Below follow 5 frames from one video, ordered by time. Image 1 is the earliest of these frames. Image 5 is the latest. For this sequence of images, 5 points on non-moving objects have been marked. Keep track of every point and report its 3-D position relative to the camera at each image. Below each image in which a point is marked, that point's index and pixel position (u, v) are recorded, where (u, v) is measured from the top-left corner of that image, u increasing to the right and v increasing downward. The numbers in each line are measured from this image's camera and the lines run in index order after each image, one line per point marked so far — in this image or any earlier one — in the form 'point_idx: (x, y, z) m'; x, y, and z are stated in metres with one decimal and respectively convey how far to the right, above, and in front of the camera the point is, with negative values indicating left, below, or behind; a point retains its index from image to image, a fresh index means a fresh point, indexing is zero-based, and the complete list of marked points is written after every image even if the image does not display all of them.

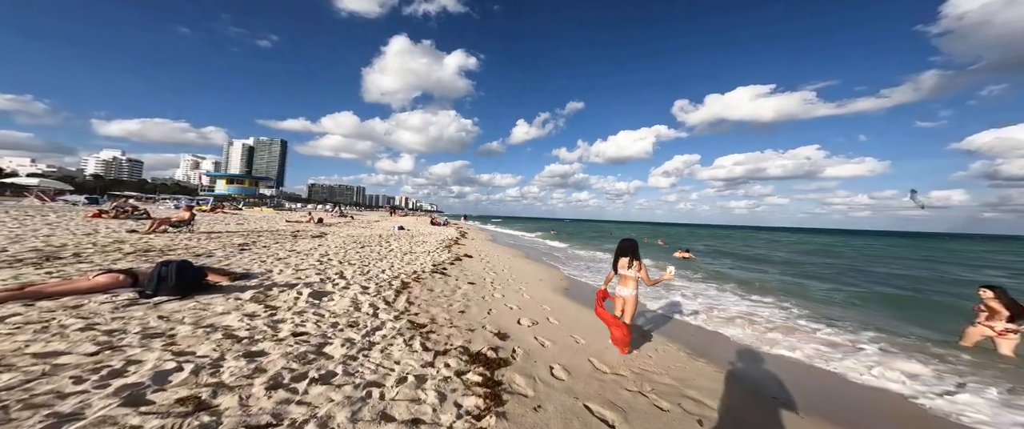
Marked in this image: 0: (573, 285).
0: (+2.1, -2.5, +10.8) m
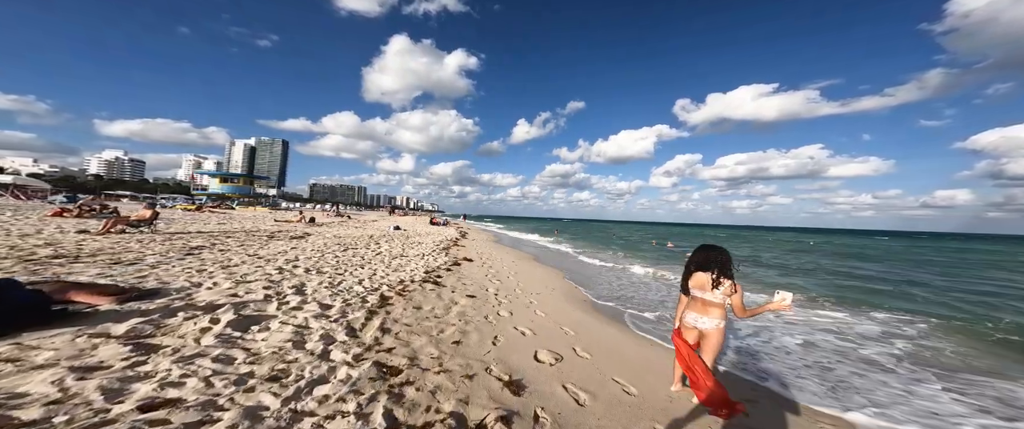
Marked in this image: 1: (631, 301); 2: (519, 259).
0: (+2.4, -2.4, +9.0) m
1: (+3.3, -2.6, +9.0) m
2: (+0.4, -2.1, +15.2) m
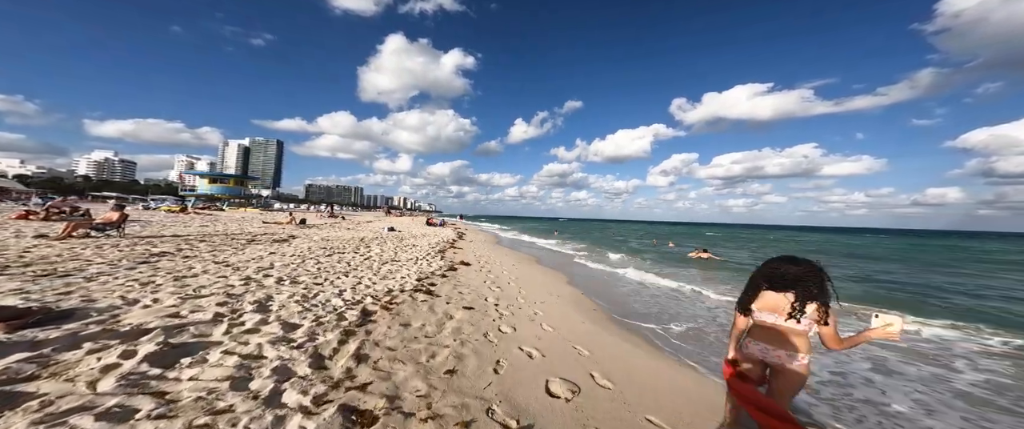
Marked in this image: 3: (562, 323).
0: (+2.4, -2.4, +8.1) m
1: (+3.3, -2.5, +8.2) m
2: (+0.3, -2.1, +14.3) m
3: (+1.0, -2.2, +6.7) m
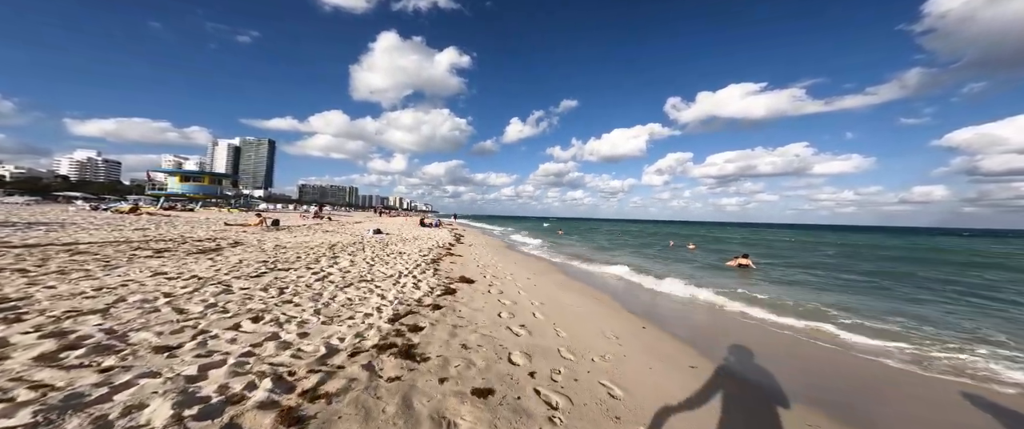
0: (+3.0, -2.3, +4.9) m
1: (+3.9, -2.4, +5.0) m
2: (+0.8, -2.0, +11.1) m
3: (+1.6, -2.1, +3.4) m
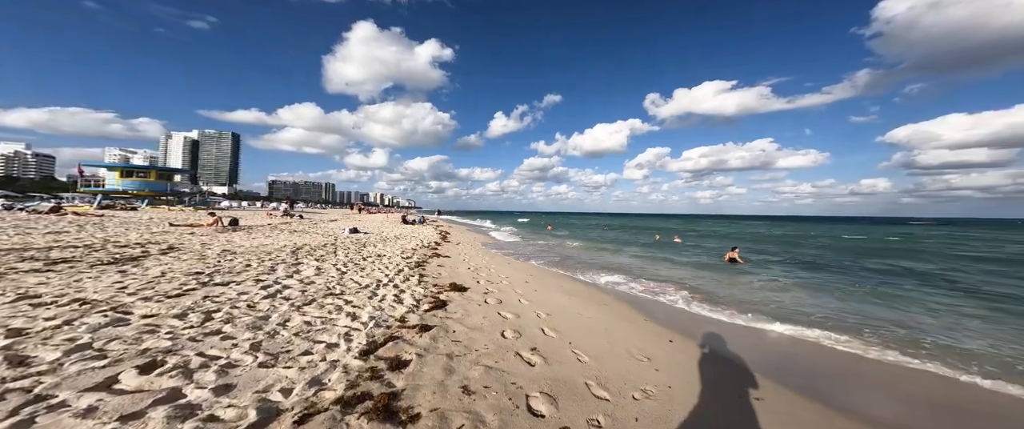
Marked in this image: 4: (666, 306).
0: (+3.1, -2.2, +3.9) m
1: (+4.1, -2.3, +4.0) m
2: (+0.7, -1.8, +10.0) m
3: (+1.9, -2.1, +2.4) m
4: (+4.1, -2.3, +8.6) m
